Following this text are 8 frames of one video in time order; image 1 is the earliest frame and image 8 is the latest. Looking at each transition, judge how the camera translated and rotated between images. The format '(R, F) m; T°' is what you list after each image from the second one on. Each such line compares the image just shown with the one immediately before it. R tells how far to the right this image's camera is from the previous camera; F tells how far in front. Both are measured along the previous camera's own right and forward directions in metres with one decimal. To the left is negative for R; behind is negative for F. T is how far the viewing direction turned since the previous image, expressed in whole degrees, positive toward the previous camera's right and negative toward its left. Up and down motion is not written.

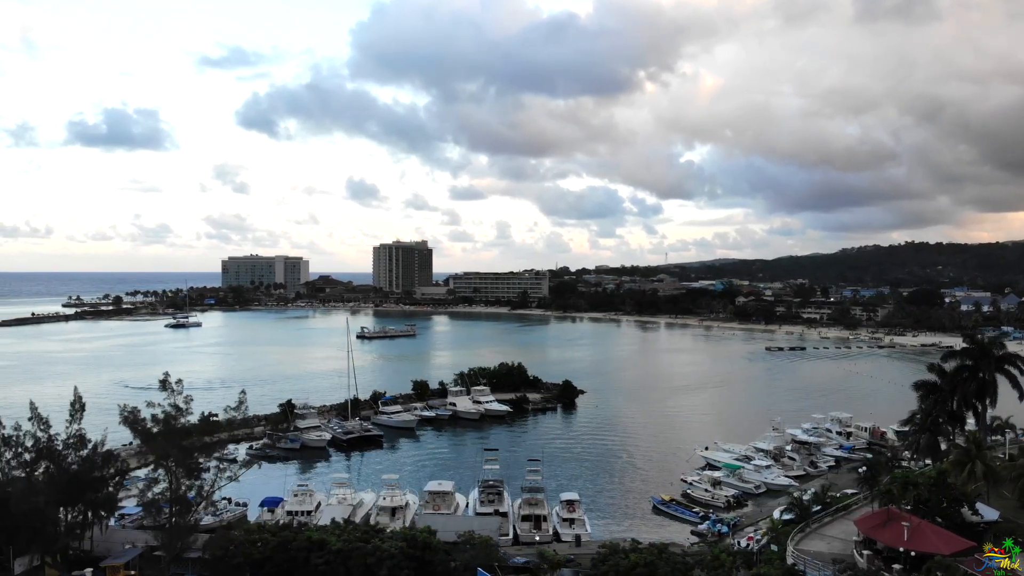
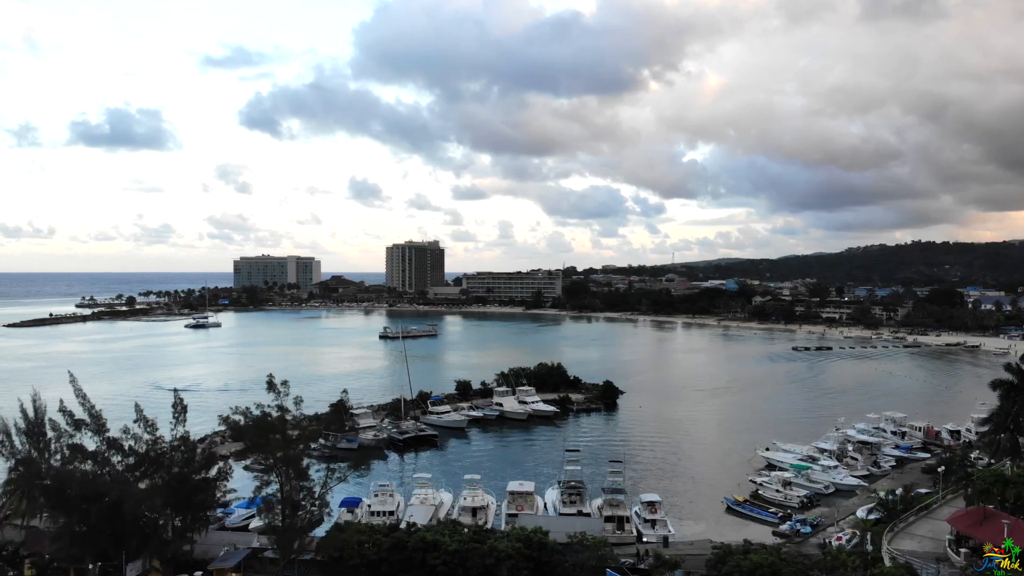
(-2.2, 0.0) m; 0°
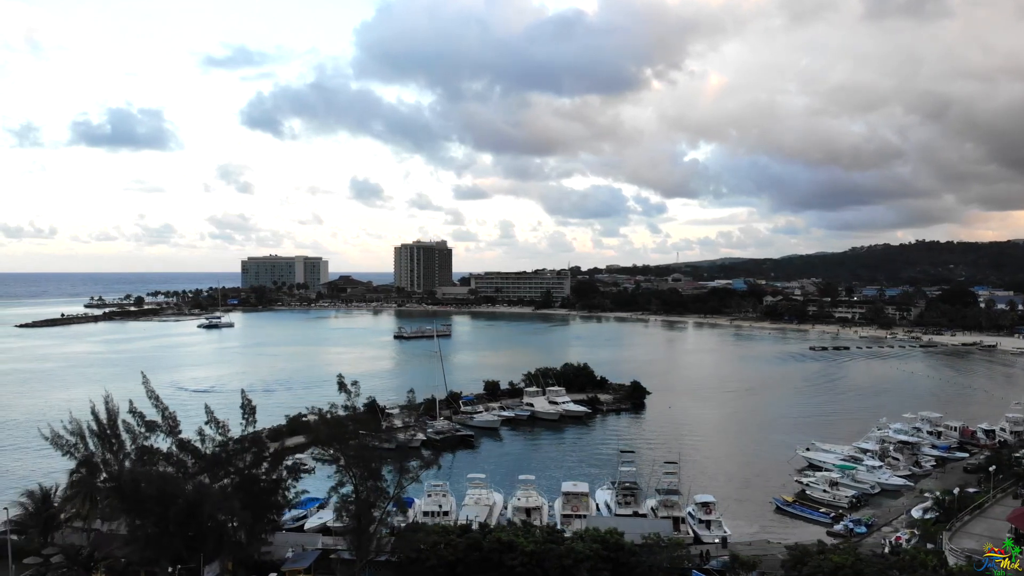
(-1.5, 0.0) m; 0°
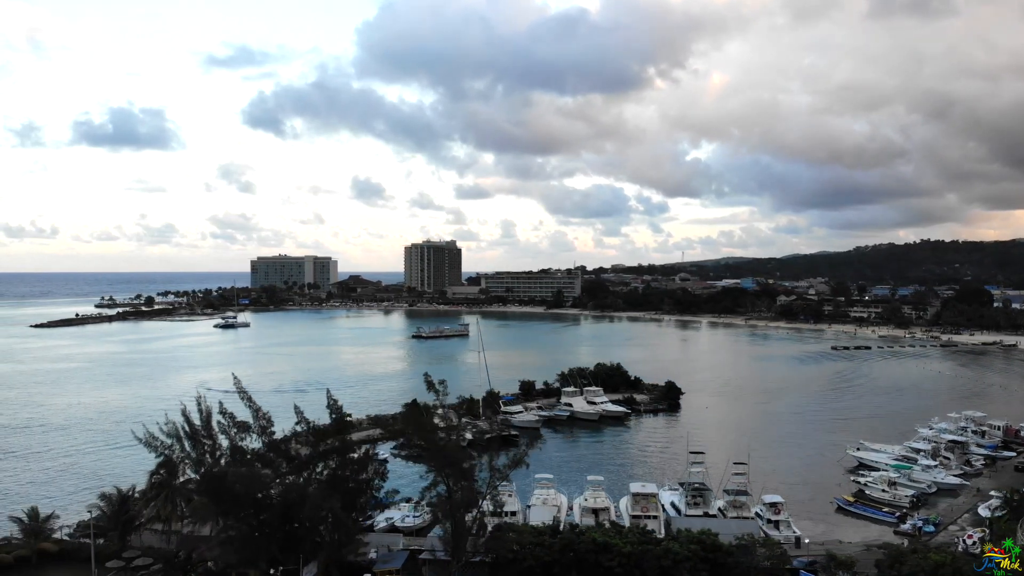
(-1.9, 0.0) m; 0°
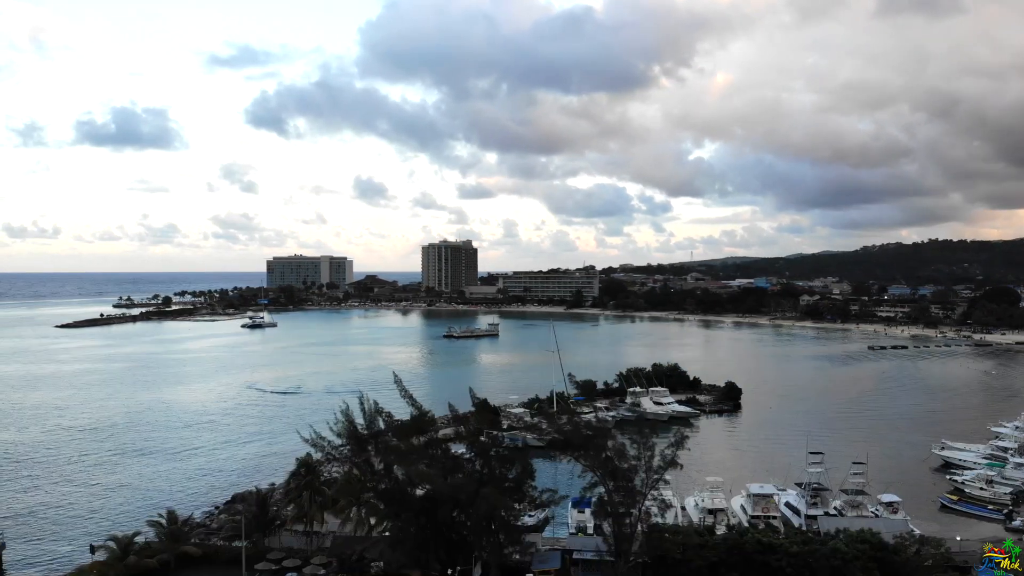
(-3.2, 0.0) m; 0°
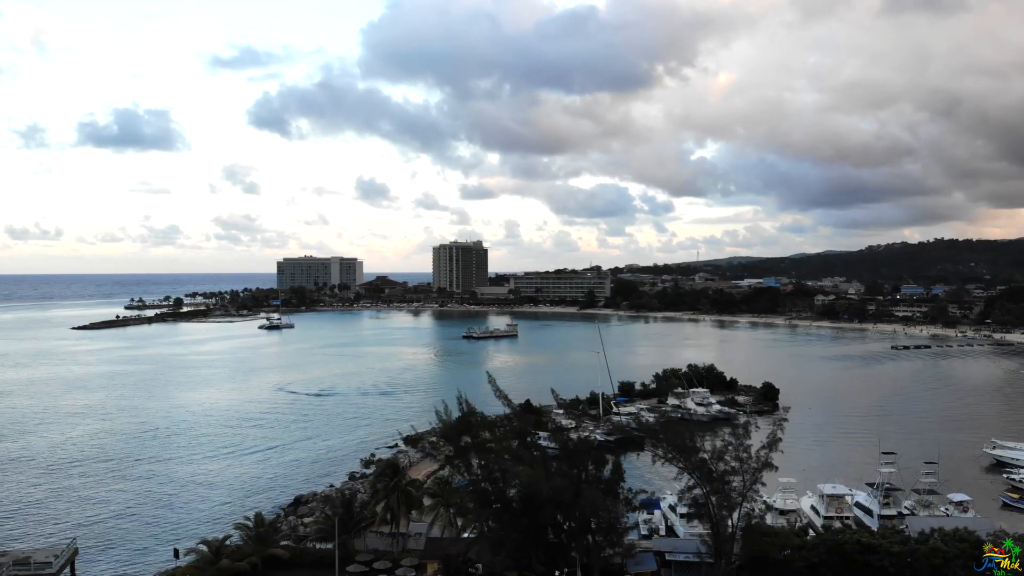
(-1.9, 0.0) m; 0°
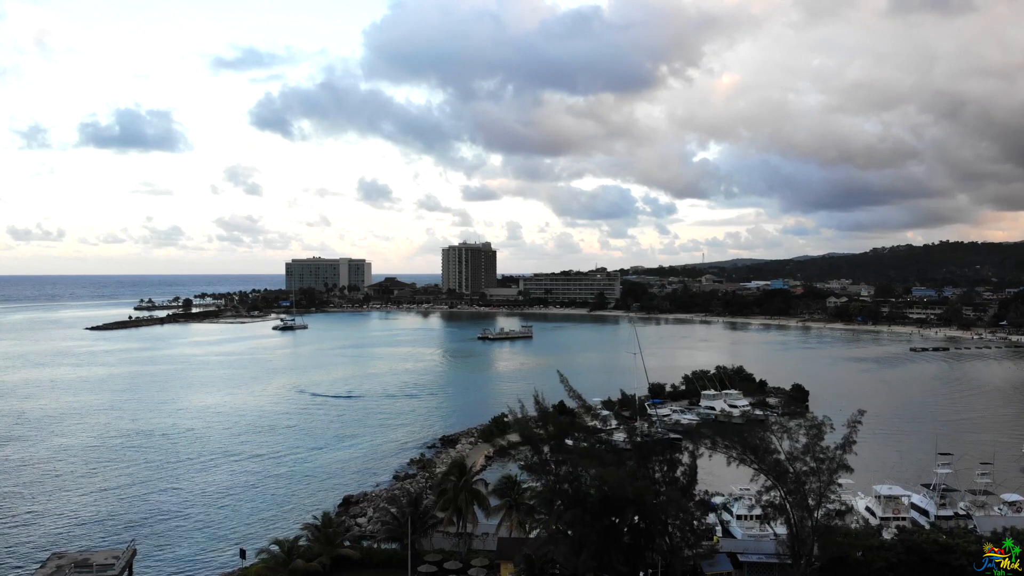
(-1.5, 0.0) m; 0°
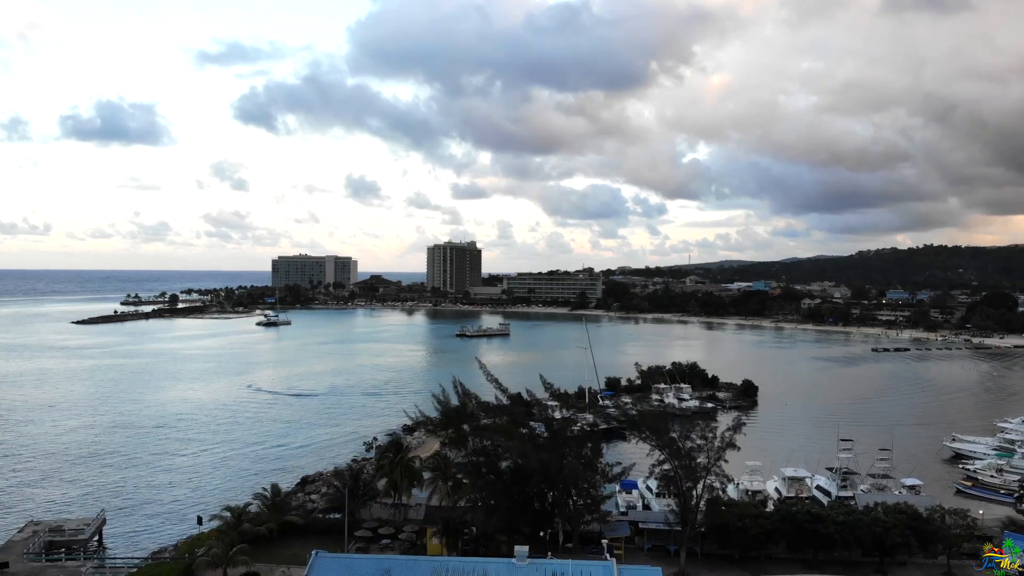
(+1.5, -1.7) m; +1°
